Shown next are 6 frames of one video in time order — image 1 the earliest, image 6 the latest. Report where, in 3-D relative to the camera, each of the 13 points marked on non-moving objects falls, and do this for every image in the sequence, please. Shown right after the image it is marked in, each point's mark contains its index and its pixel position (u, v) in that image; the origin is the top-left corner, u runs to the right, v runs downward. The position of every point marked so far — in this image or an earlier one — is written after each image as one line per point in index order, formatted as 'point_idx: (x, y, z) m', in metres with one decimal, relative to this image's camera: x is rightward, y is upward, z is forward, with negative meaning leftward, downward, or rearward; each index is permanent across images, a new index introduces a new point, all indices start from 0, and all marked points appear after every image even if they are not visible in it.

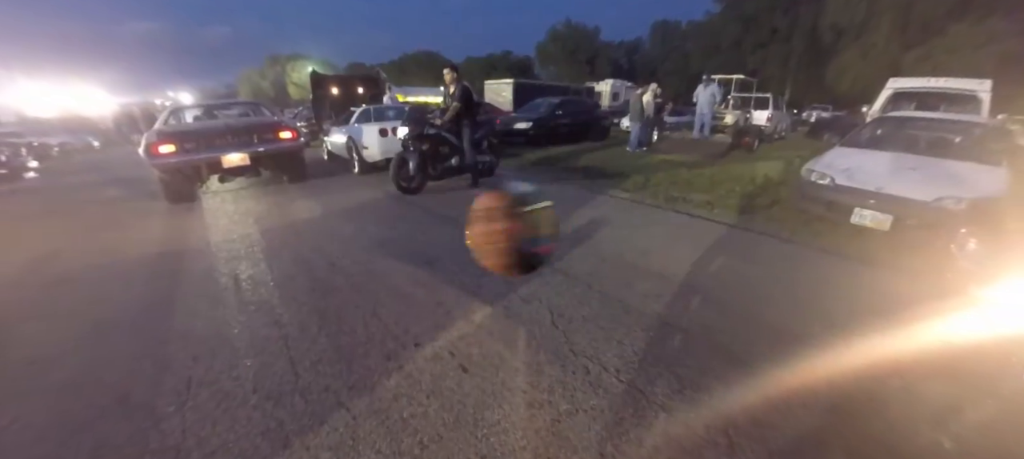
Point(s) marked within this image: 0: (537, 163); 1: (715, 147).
0: (+0.7, +1.8, +10.6) m
1: (+6.9, +2.8, +13.1) m
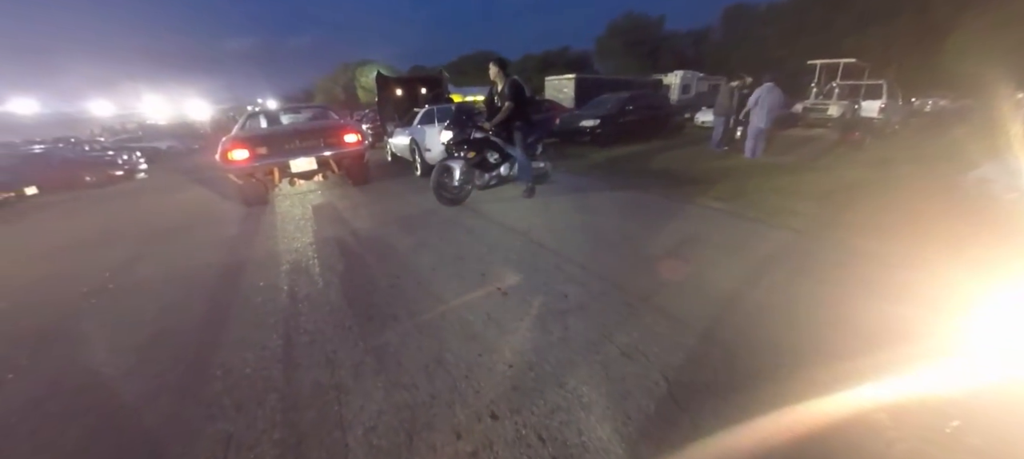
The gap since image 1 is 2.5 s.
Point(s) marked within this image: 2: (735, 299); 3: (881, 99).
0: (+2.4, +1.7, +9.8) m
1: (+8.9, +2.5, +11.3) m
2: (+1.8, -0.5, +3.4) m
3: (+12.5, +4.4, +13.0) m
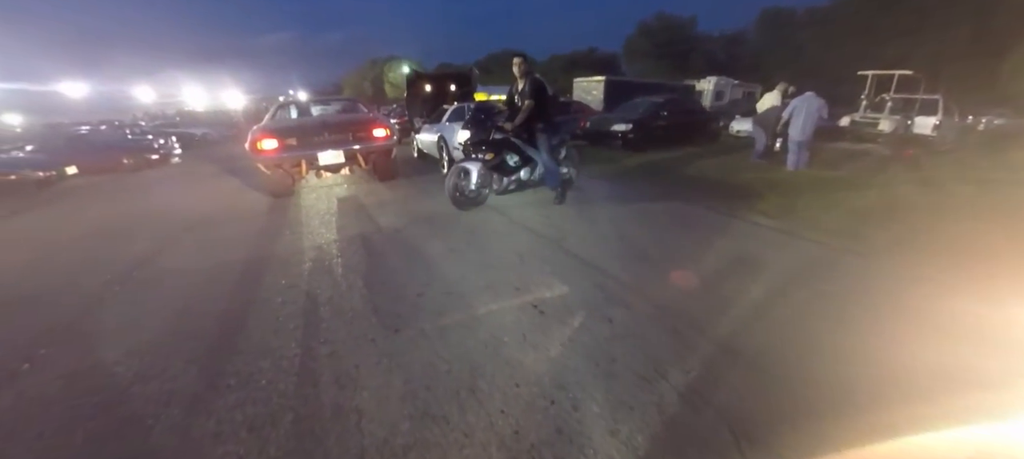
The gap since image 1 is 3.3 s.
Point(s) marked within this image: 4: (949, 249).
0: (+3.1, +1.4, +9.4) m
1: (+9.7, +1.9, +10.6) m
2: (+2.1, -0.7, +3.0) m
3: (+13.4, +3.6, +12.1) m
4: (+5.5, -0.3, +4.8) m
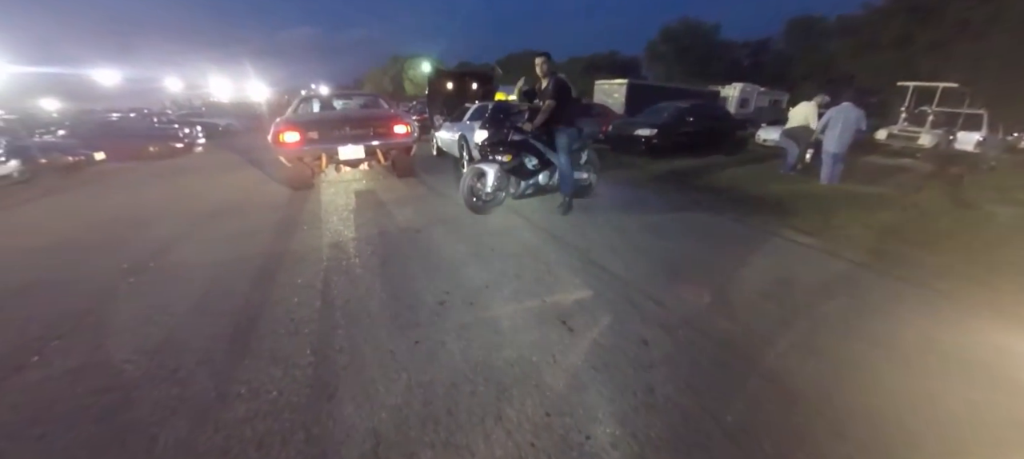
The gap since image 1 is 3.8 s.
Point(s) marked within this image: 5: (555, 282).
0: (+3.6, +1.2, +9.1) m
1: (+10.3, +1.4, +10.1) m
2: (+2.3, -0.9, +2.7) m
3: (+14.1, +3.0, +11.5) m
4: (+5.8, -0.6, +4.4) m
5: (+0.4, -0.5, +3.8) m
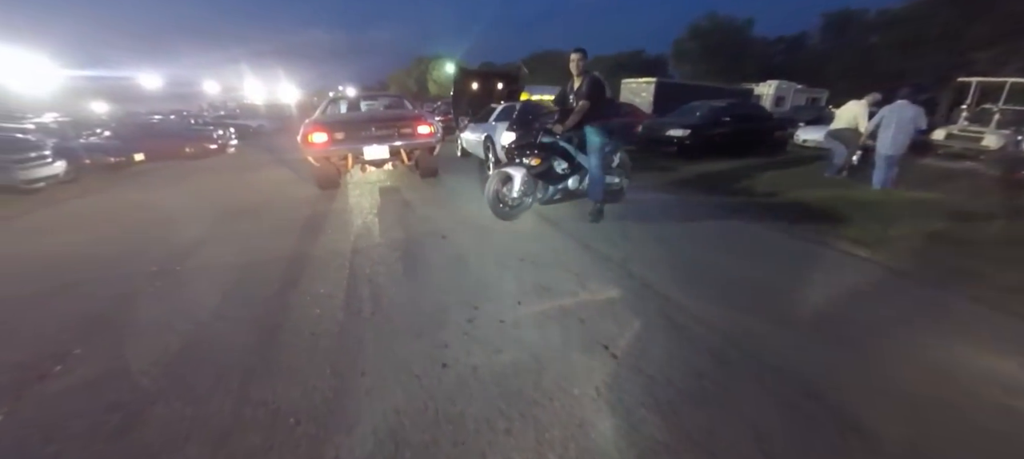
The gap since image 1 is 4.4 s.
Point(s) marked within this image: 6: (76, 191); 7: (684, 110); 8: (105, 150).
0: (+4.2, +1.1, +8.6) m
1: (+10.9, +1.2, +9.3) m
2: (+2.5, -1.0, +2.4) m
3: (+14.8, +2.7, +10.4) m
4: (+6.1, -0.7, +3.8) m
5: (+0.7, -0.6, +3.5) m
6: (-12.2, +1.1, +10.7) m
7: (+5.8, +4.0, +13.0) m
8: (-14.3, +2.8, +13.5) m
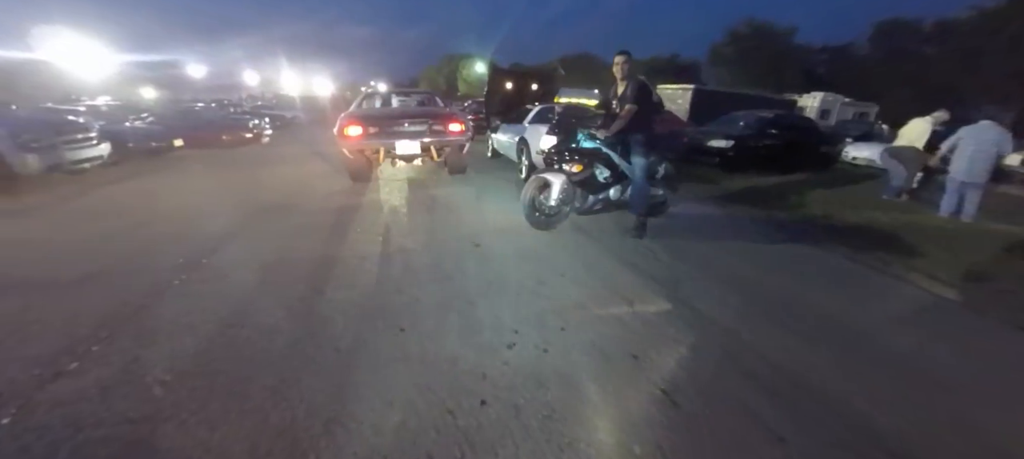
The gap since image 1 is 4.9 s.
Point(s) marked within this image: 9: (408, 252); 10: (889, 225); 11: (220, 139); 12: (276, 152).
0: (+4.8, +0.7, +8.1) m
1: (+11.6, +0.4, +8.4) m
2: (+2.7, -1.3, +1.9) m
3: (+15.6, +1.7, +9.3) m
4: (+6.4, -1.2, +3.2) m
5: (+1.0, -0.8, +3.1) m
6: (-11.3, +1.6, +11.0) m
7: (+6.9, +3.5, +12.4) m
8: (-13.2, +3.5, +13.9) m
9: (-1.3, -0.2, +4.8) m
10: (+6.6, +0.1, +6.7) m
11: (-12.9, +4.0, +16.9) m
12: (-9.7, +3.2, +15.8) m
